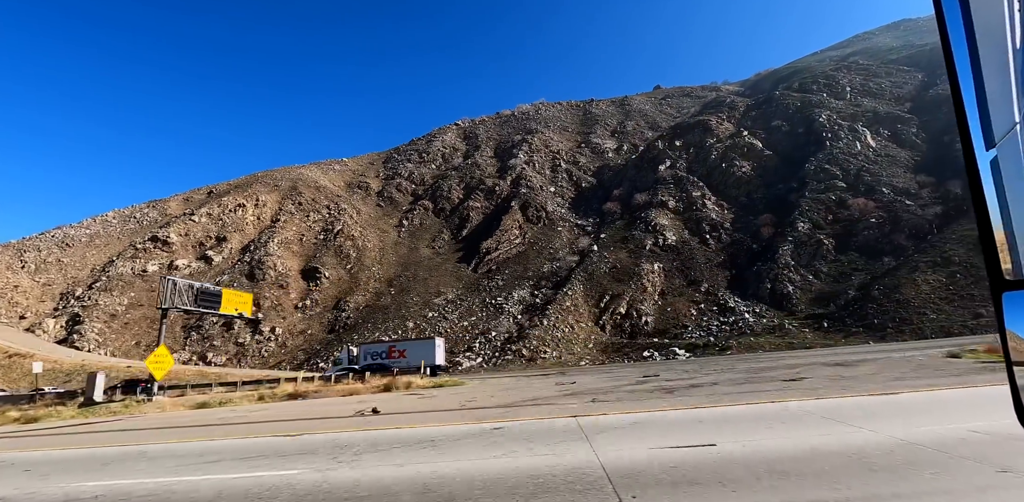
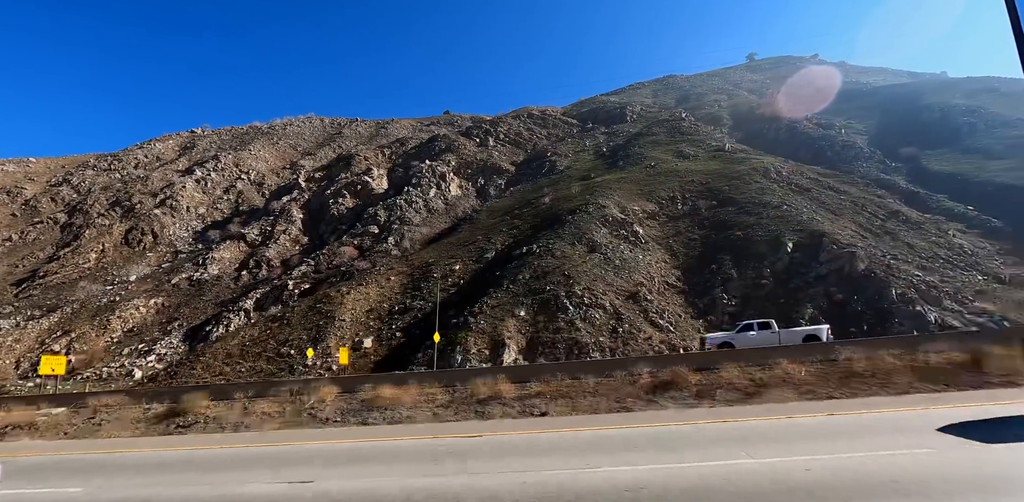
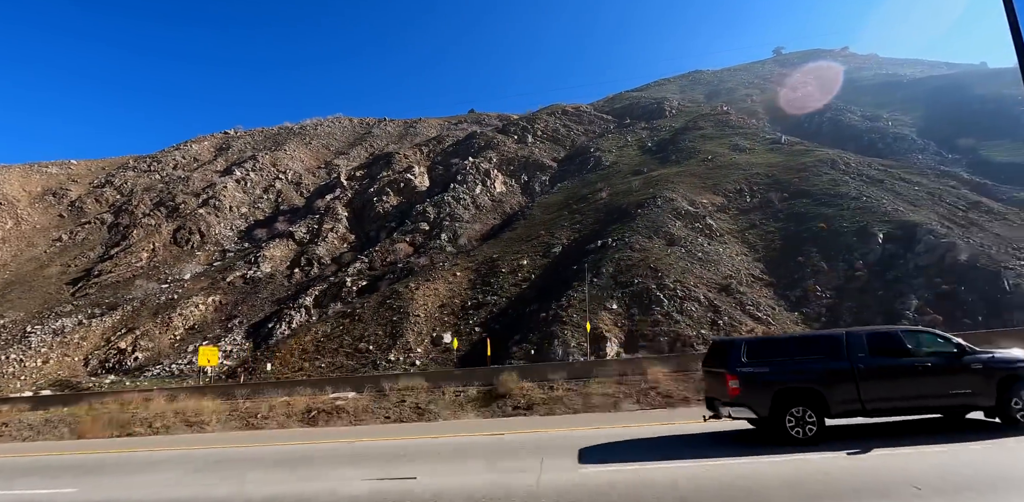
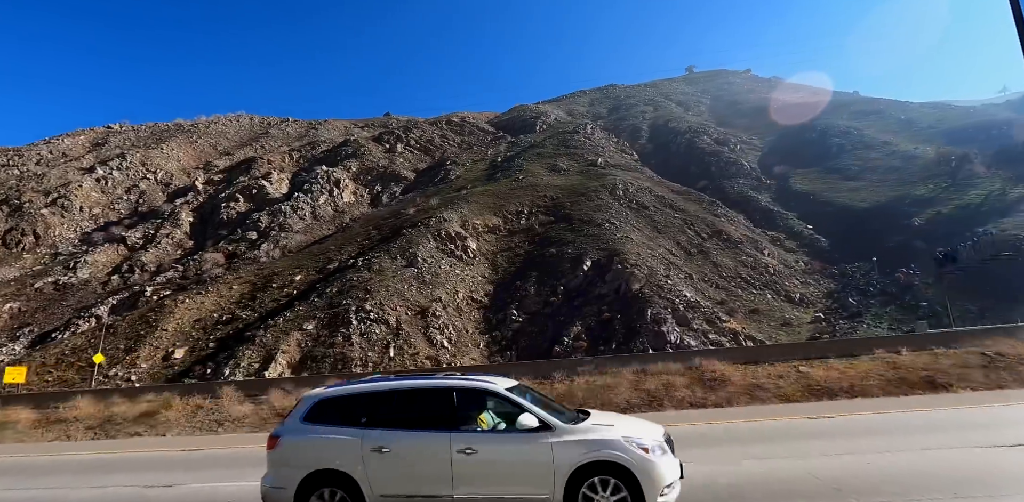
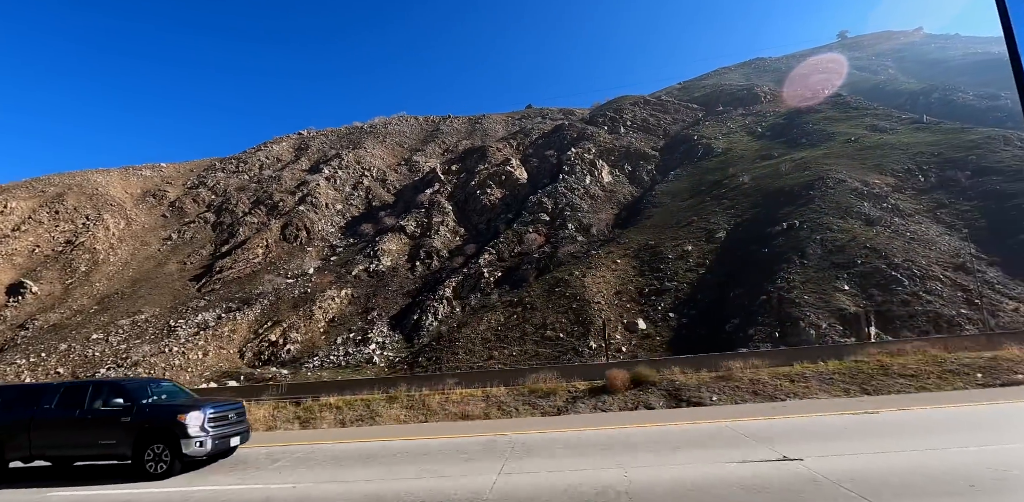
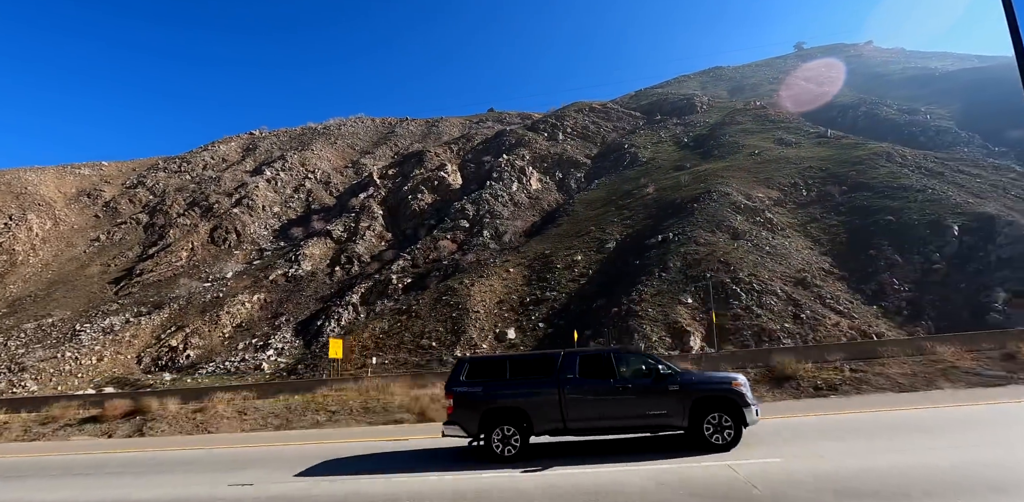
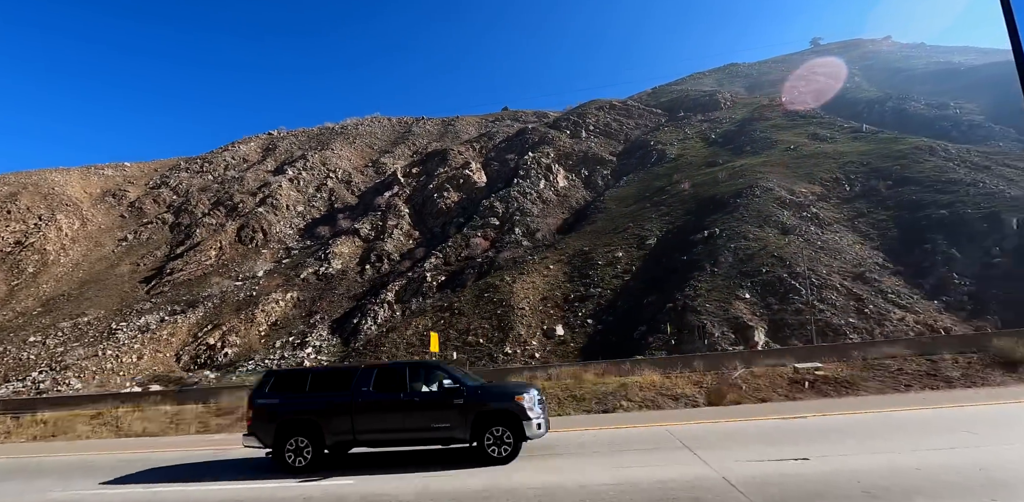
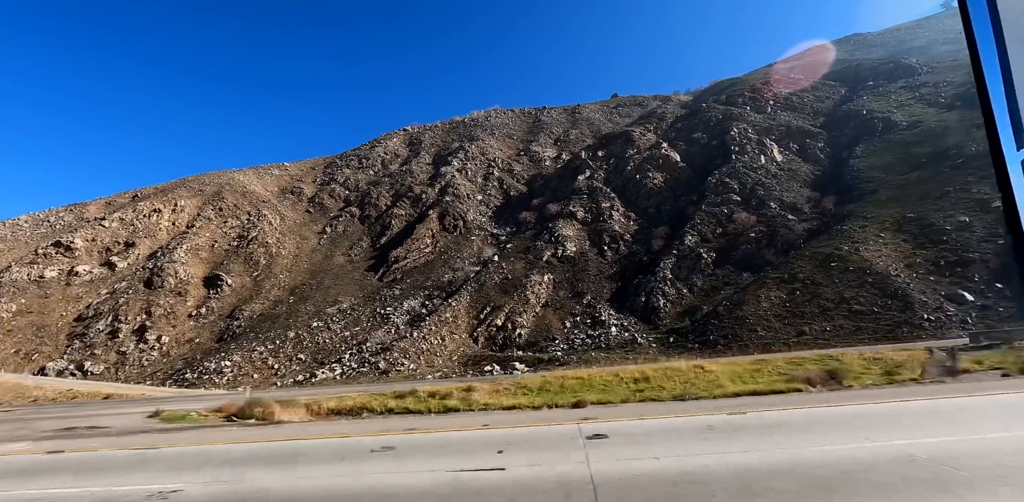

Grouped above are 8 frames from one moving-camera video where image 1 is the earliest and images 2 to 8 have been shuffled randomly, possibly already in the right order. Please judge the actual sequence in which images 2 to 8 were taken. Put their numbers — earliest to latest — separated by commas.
8, 5, 7, 6, 3, 2, 4
